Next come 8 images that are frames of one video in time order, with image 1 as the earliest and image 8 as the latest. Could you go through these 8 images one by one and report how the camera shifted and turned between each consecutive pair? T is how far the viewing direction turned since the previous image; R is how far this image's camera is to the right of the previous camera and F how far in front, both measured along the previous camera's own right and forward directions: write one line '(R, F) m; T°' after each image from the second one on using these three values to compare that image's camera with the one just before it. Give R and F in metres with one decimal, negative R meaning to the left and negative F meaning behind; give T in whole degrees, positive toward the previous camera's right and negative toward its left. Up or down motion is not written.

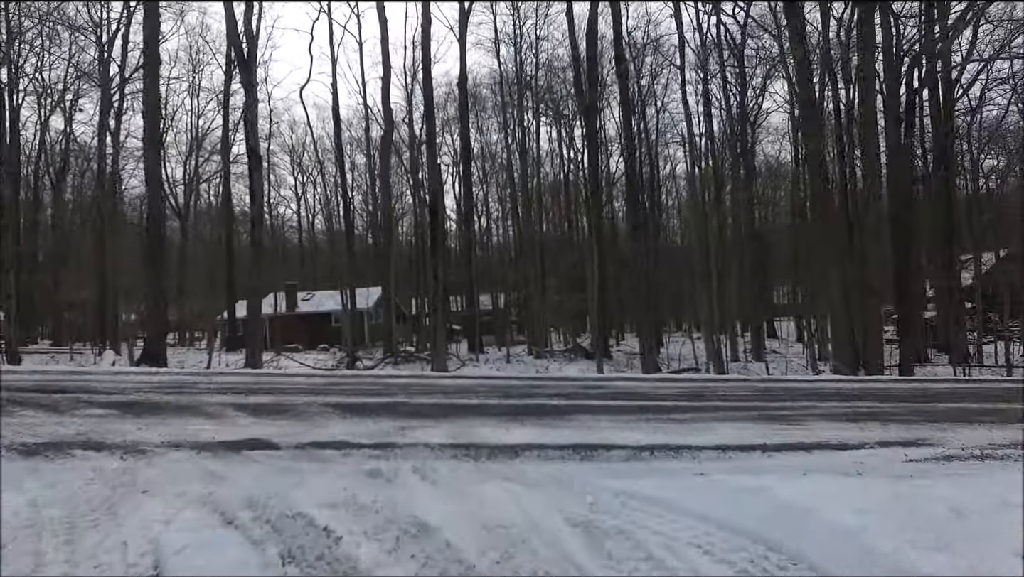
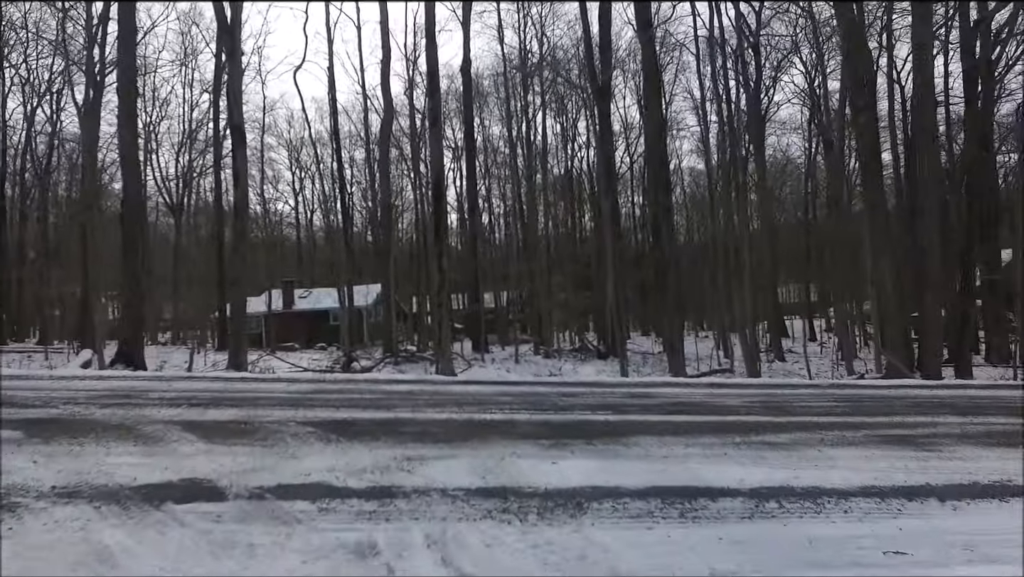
(-0.3, +1.3) m; 0°
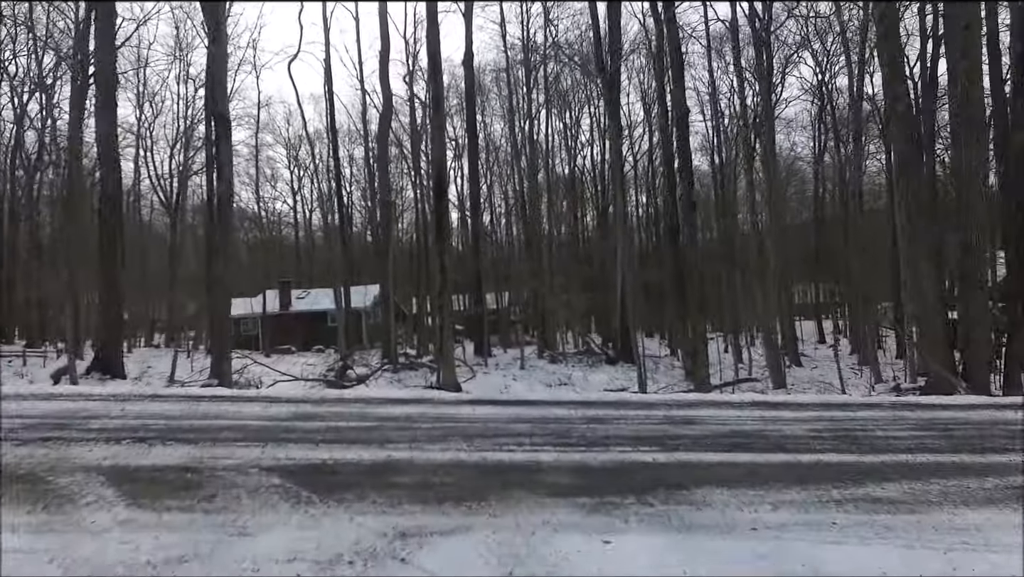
(-0.1, +1.0) m; 0°
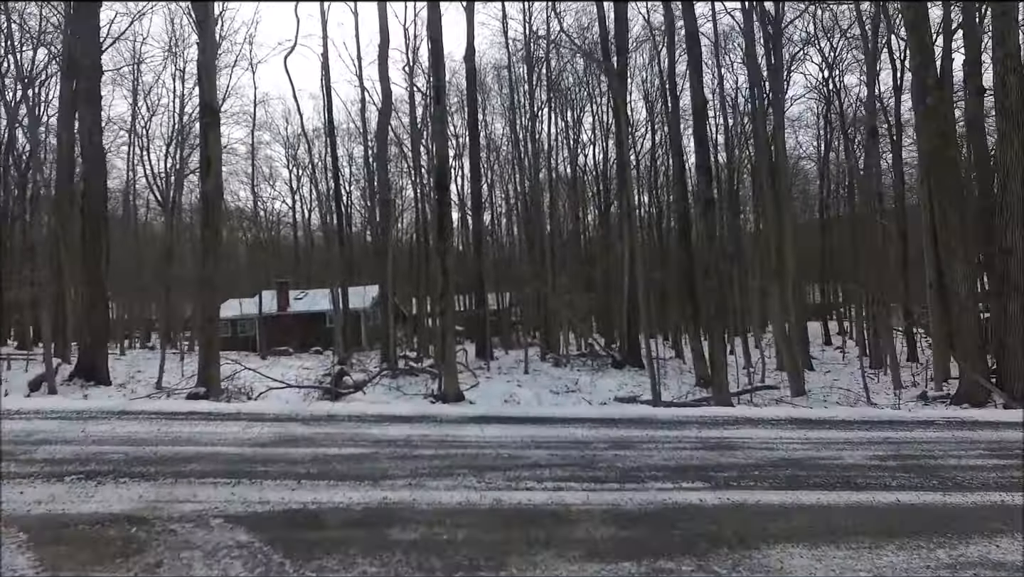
(-0.1, +0.6) m; 0°
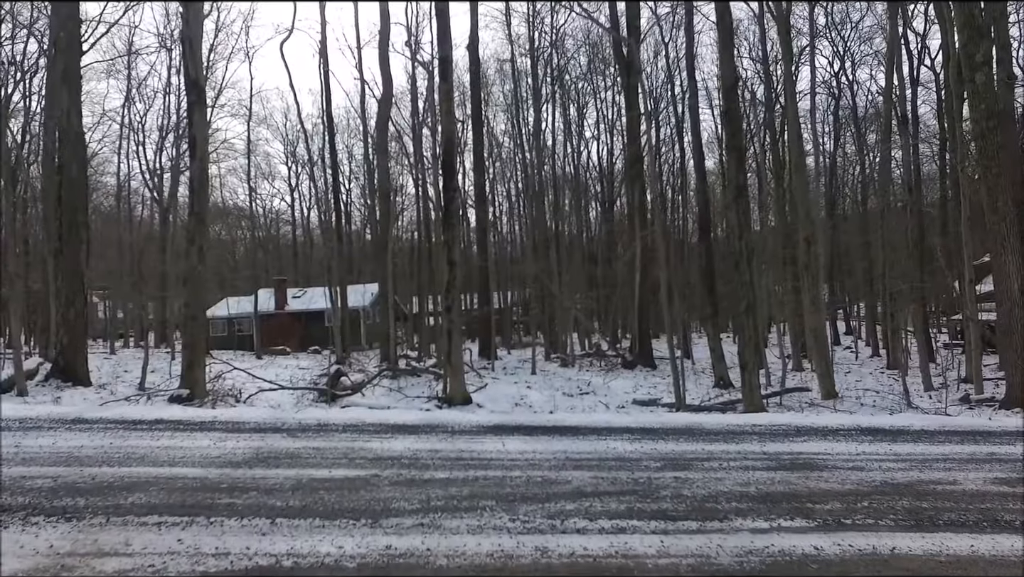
(-0.2, +0.8) m; 0°
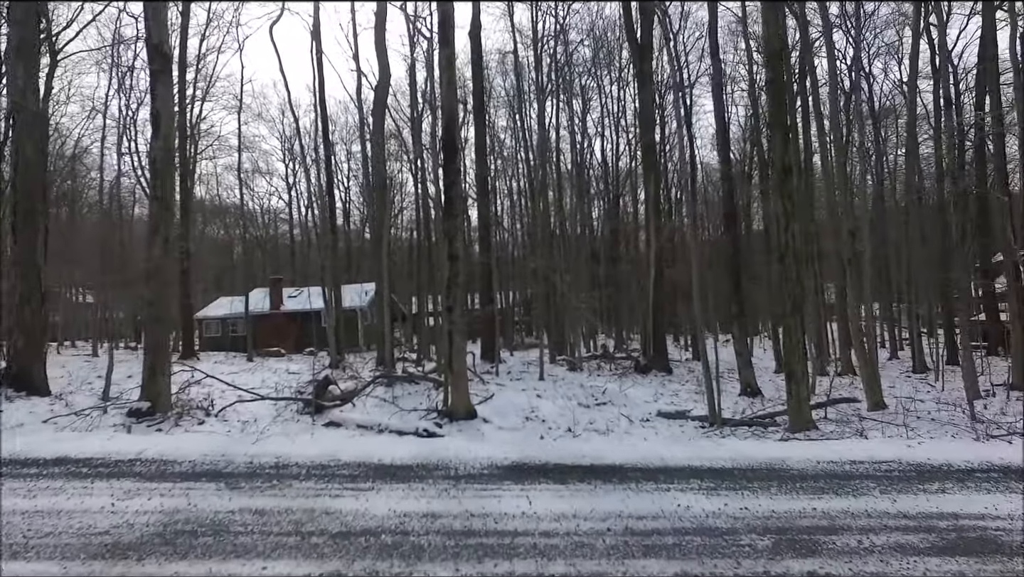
(-0.1, +1.2) m; 0°
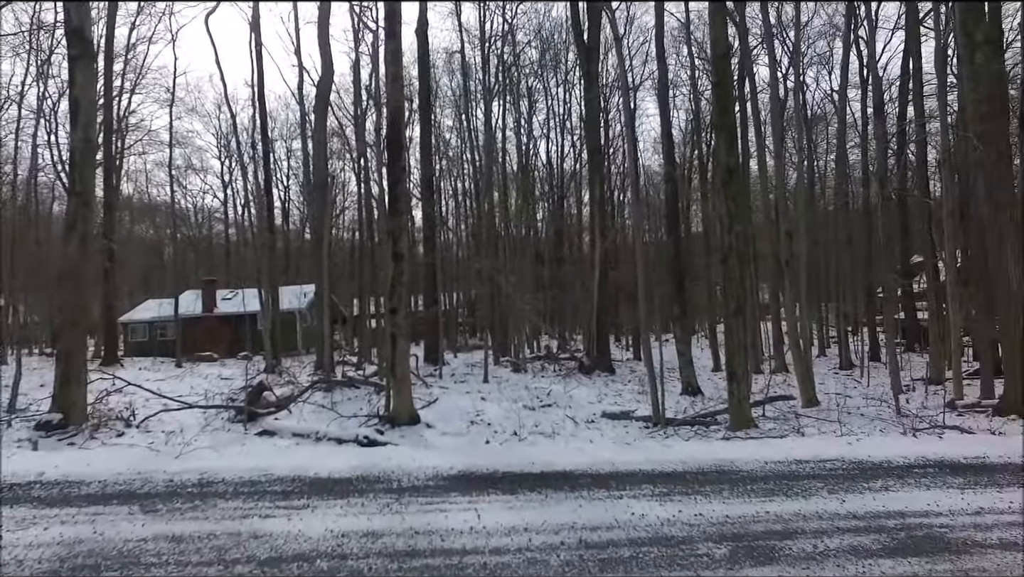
(0.0, +0.2) m; +5°
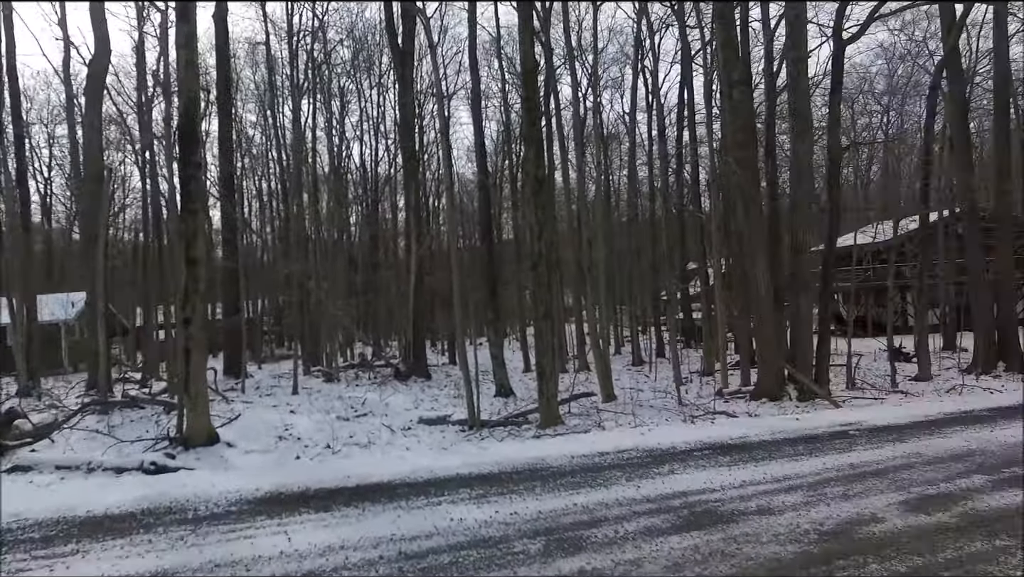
(0.0, 0.0) m; +17°
